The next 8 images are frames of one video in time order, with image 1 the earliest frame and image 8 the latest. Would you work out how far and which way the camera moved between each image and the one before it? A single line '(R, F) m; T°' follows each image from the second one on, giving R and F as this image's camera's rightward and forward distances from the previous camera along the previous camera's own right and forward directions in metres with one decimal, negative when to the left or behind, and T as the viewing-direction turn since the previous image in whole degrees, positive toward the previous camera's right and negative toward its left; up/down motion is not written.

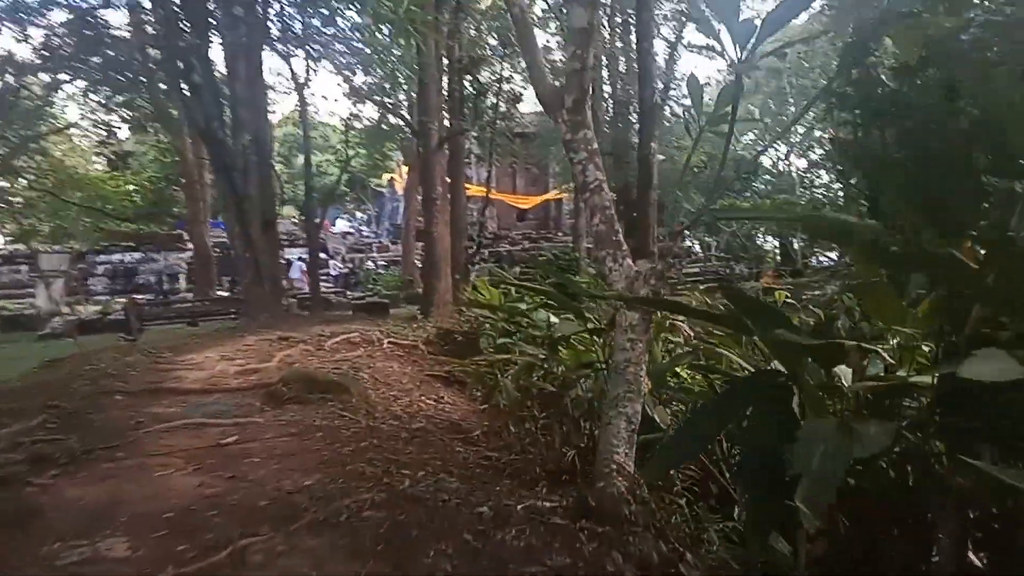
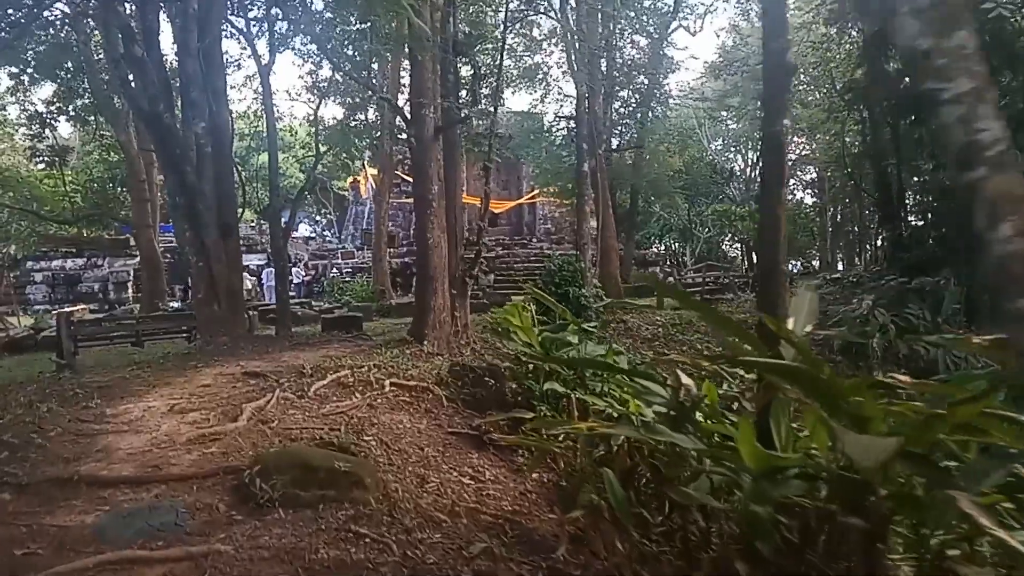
(-0.5, +1.4) m; +3°
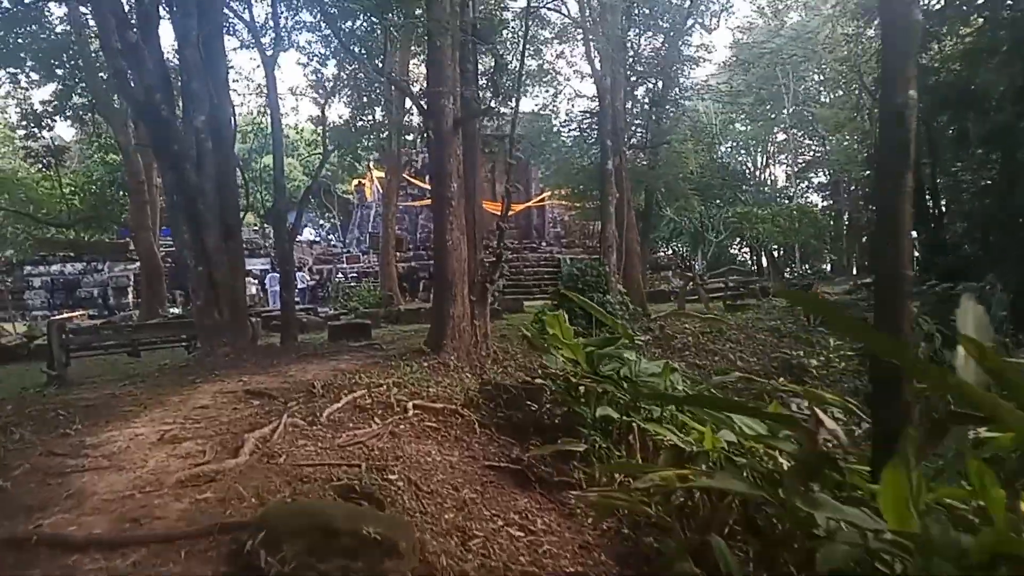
(-0.2, +0.6) m; 0°
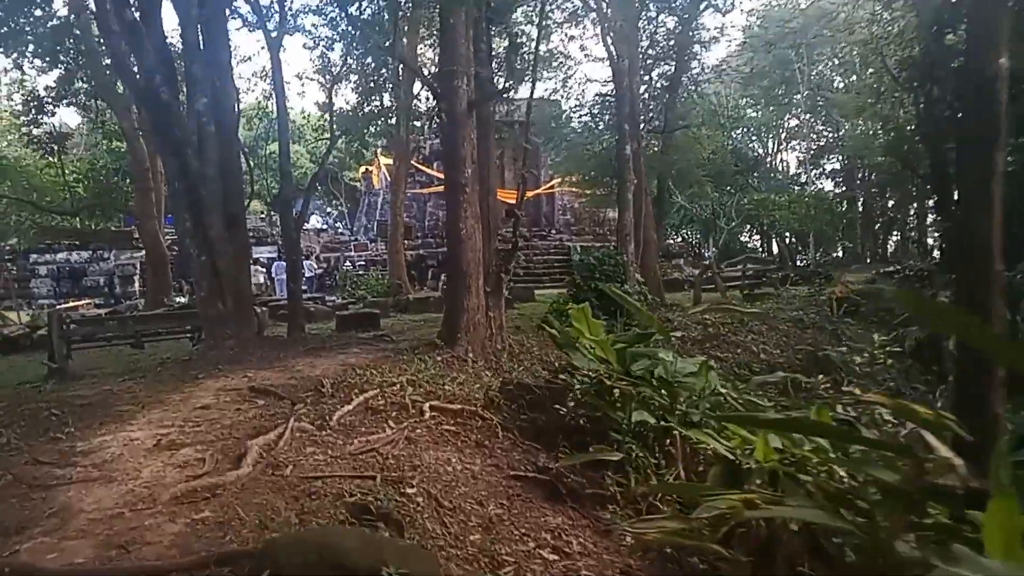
(-0.1, +0.3) m; -1°
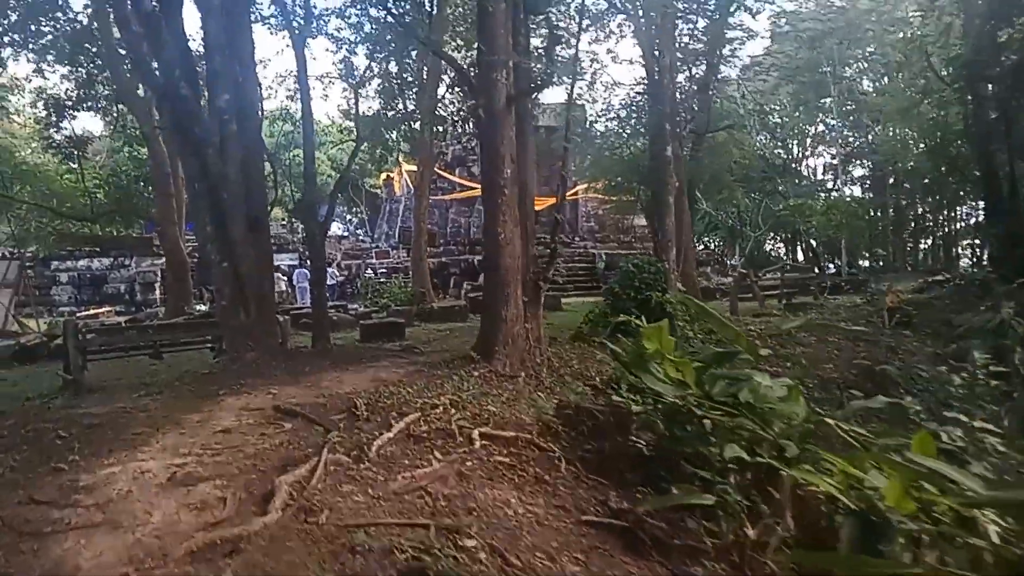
(-0.2, +0.5) m; -1°
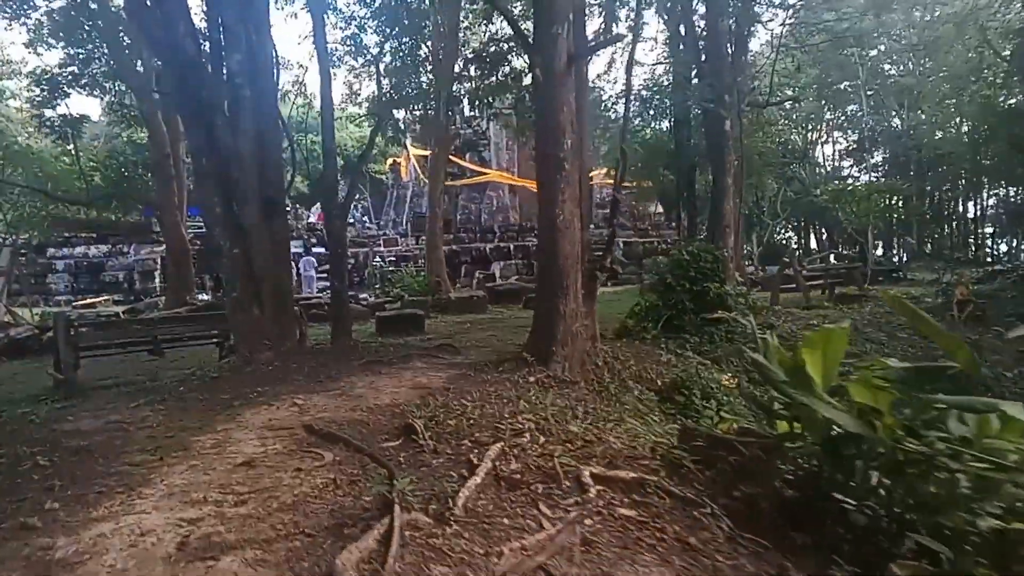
(-0.4, +0.9) m; 0°
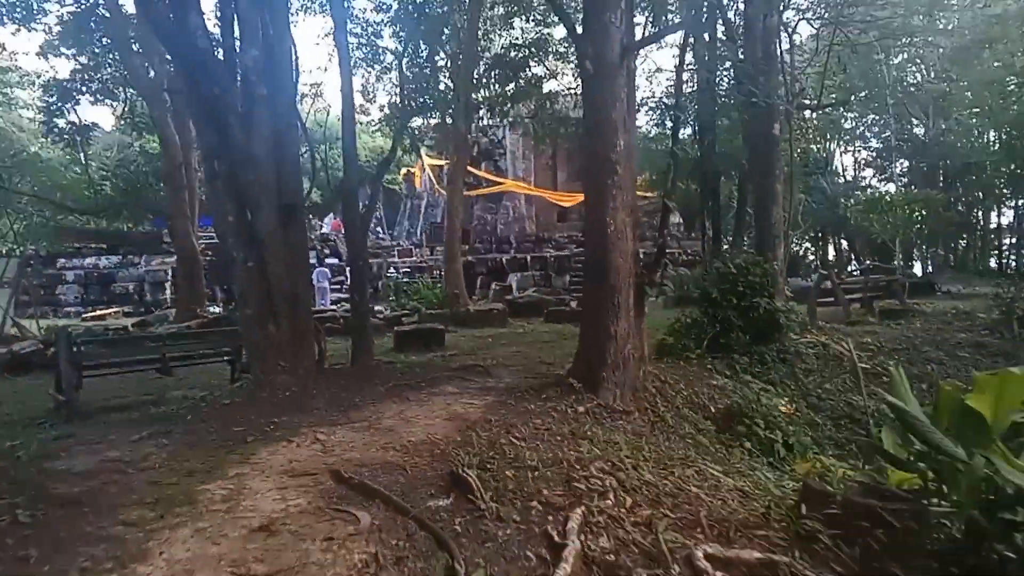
(-0.2, +0.6) m; -1°
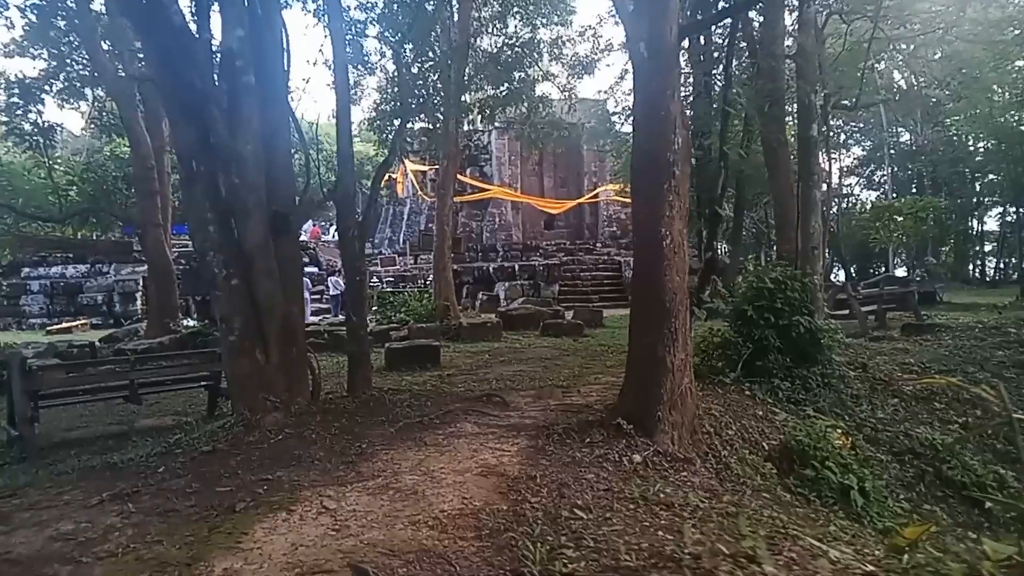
(-0.3, +0.8) m; +2°
